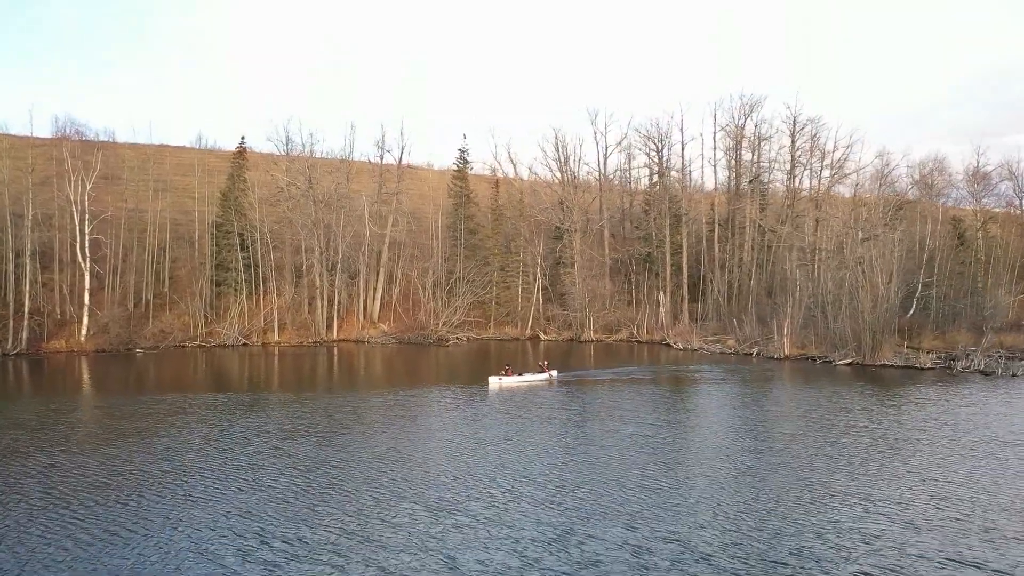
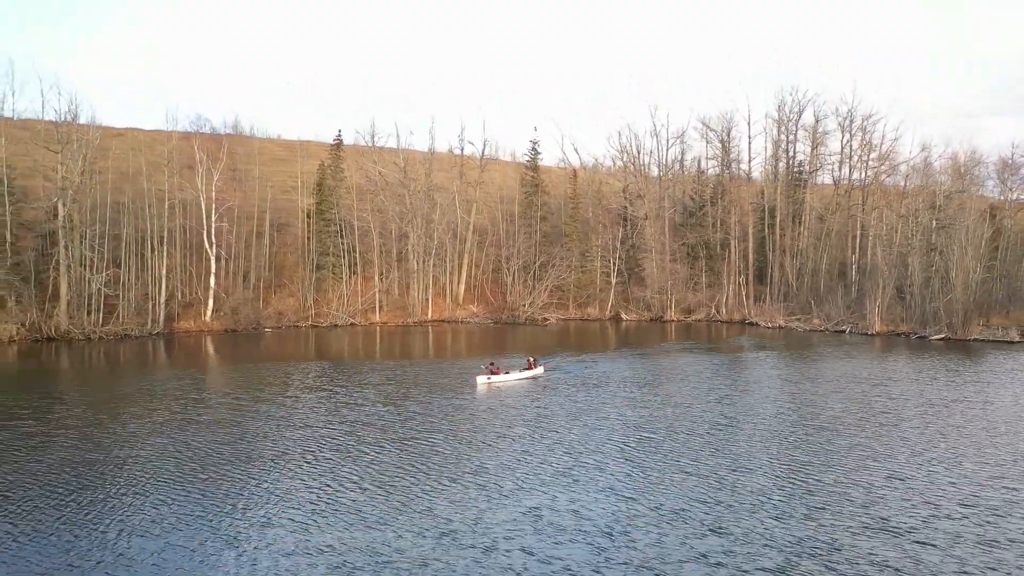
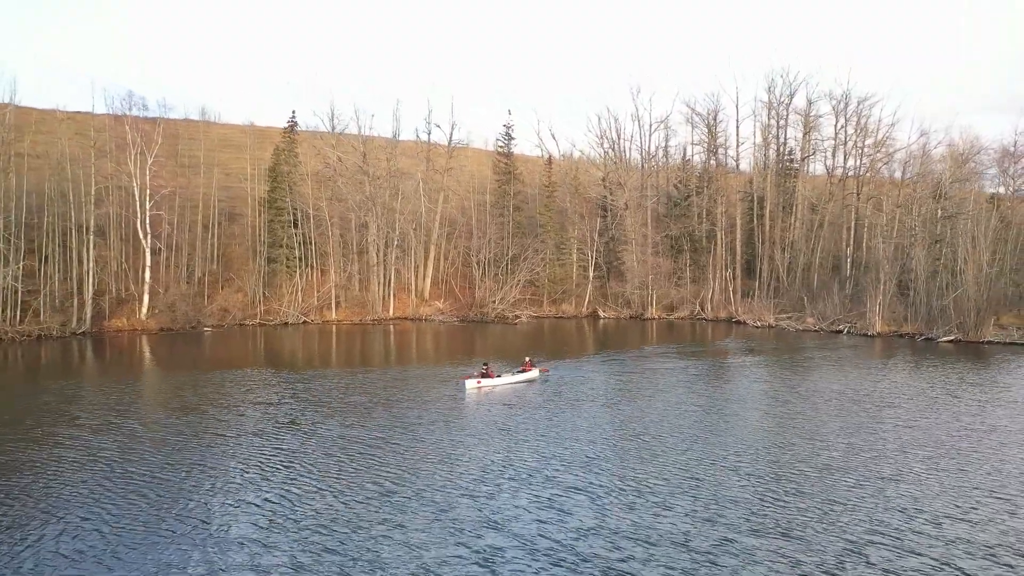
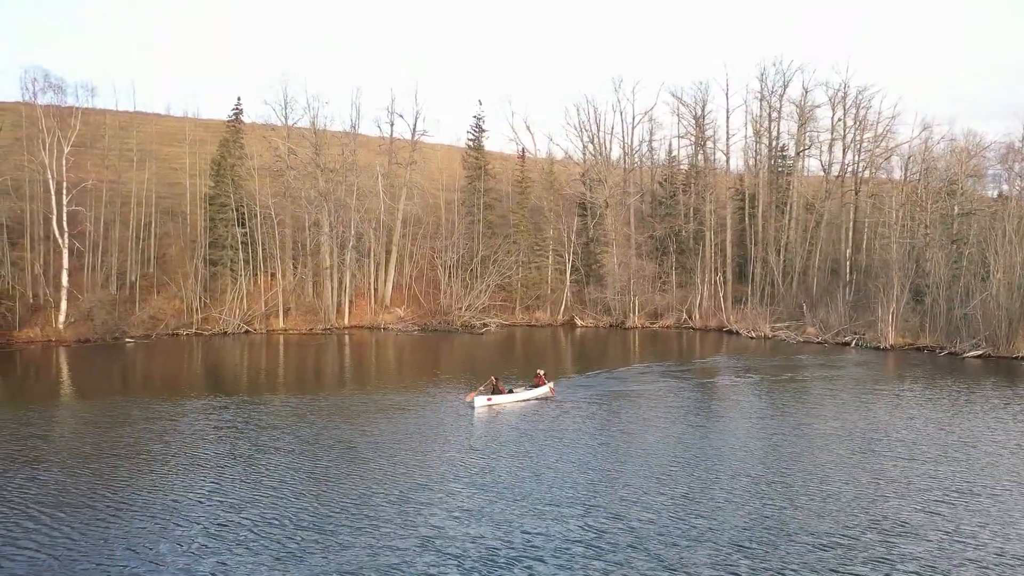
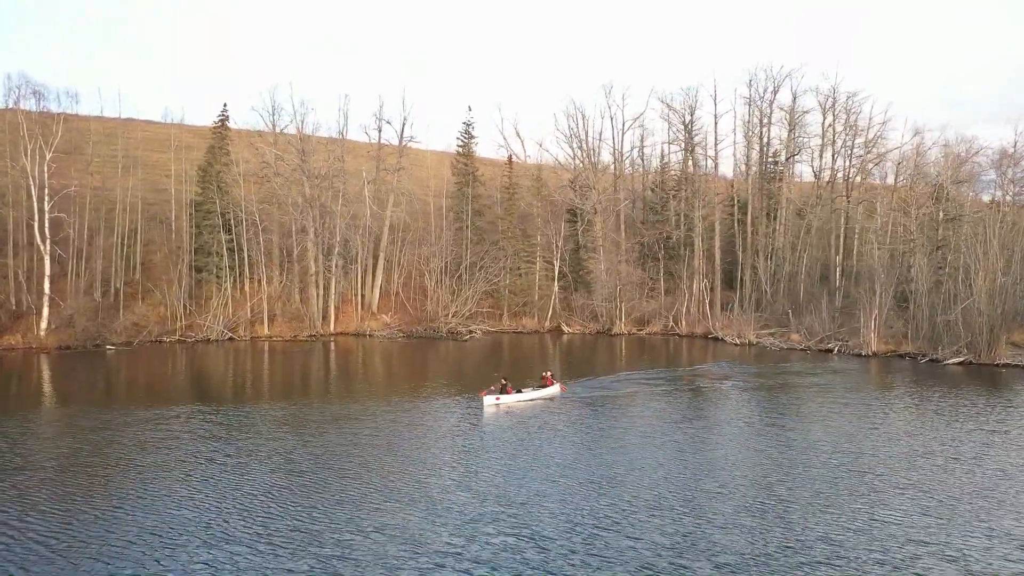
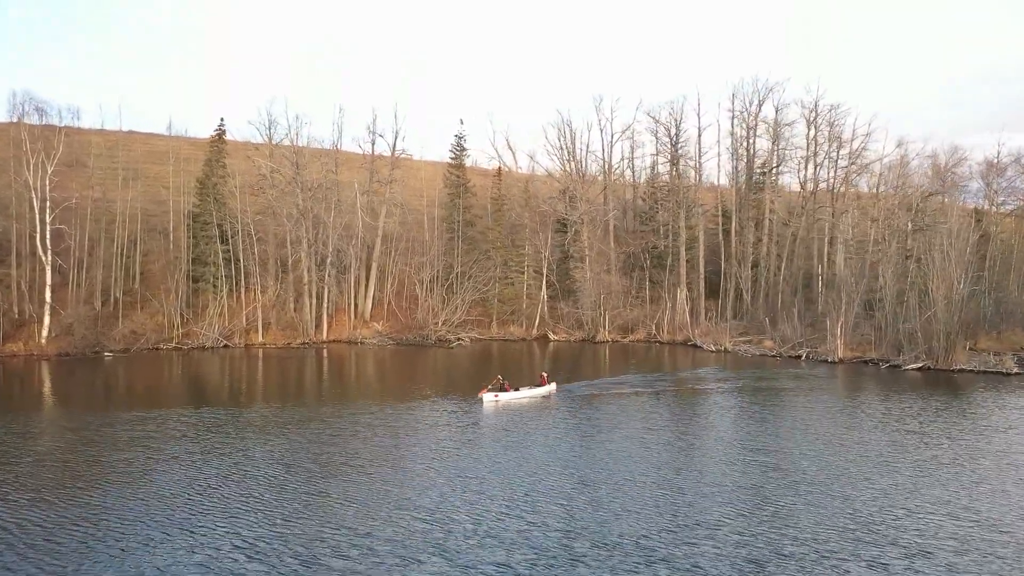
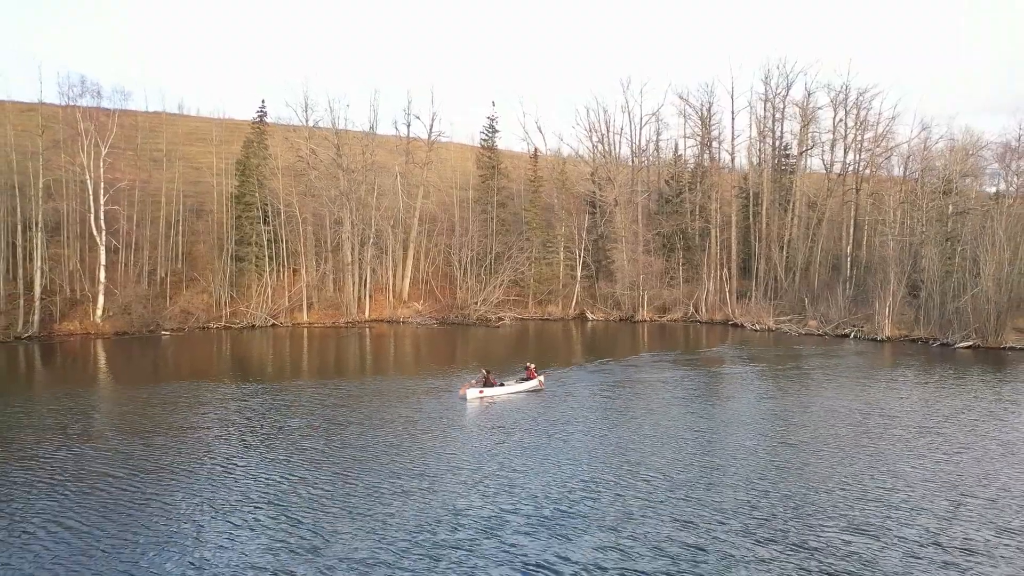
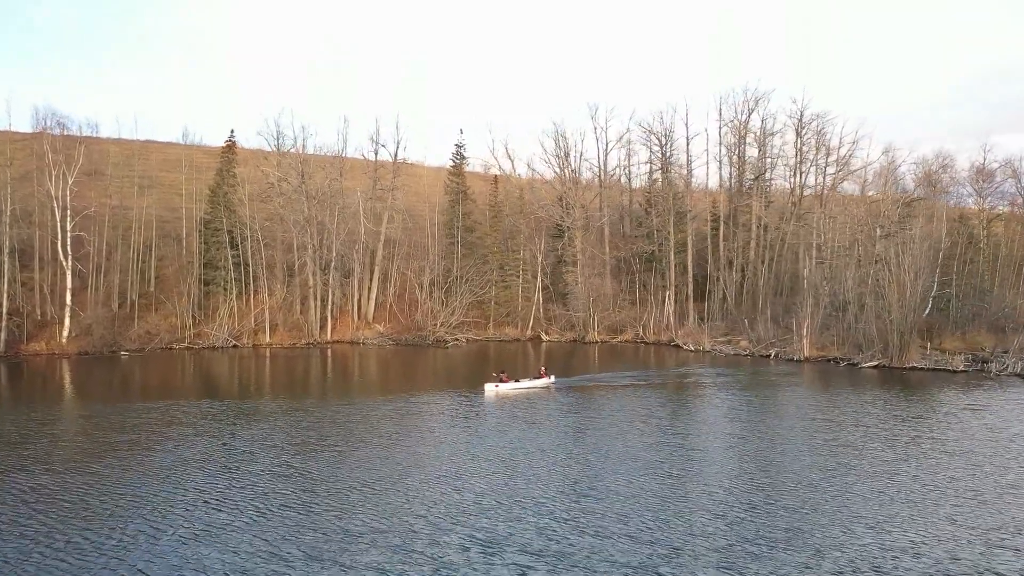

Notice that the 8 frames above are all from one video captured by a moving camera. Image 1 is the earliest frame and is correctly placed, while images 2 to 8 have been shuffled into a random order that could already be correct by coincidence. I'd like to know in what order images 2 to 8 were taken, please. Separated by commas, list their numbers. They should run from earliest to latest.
8, 6, 5, 4, 7, 3, 2
